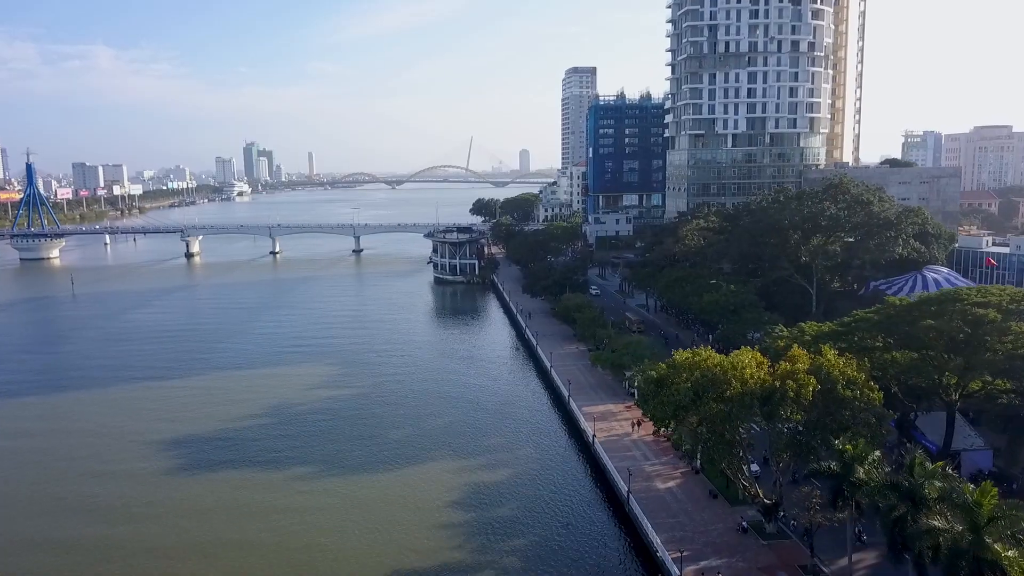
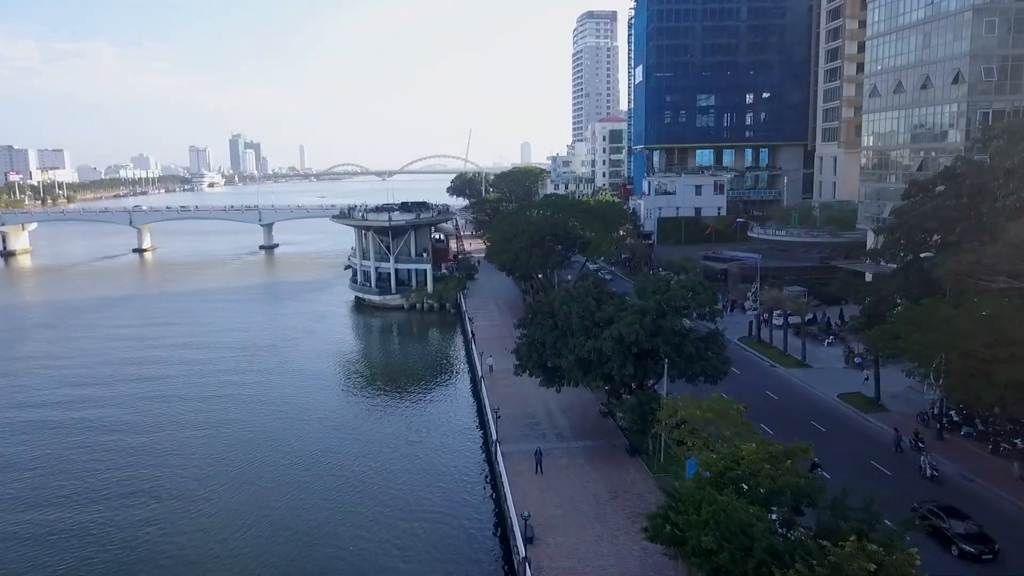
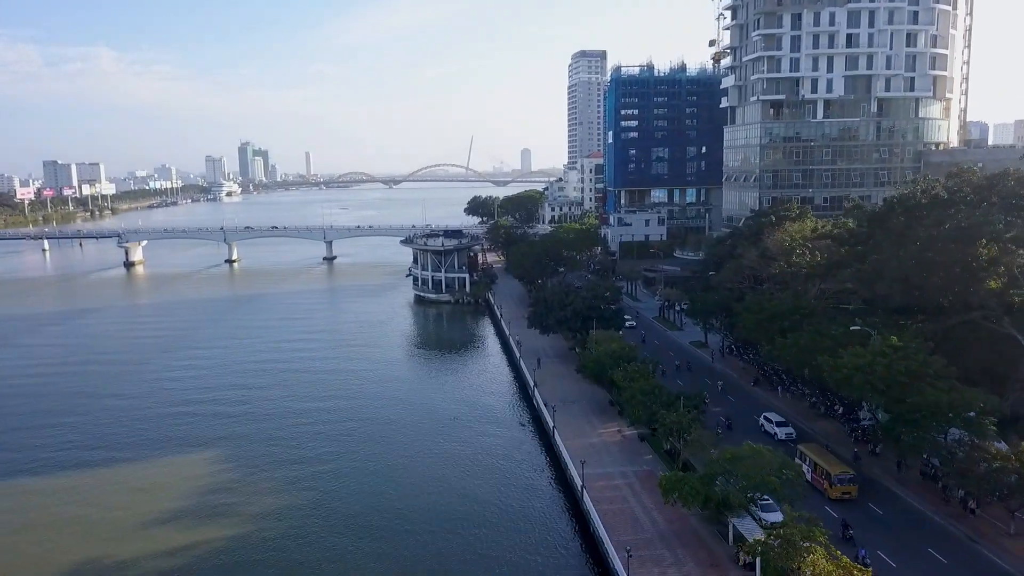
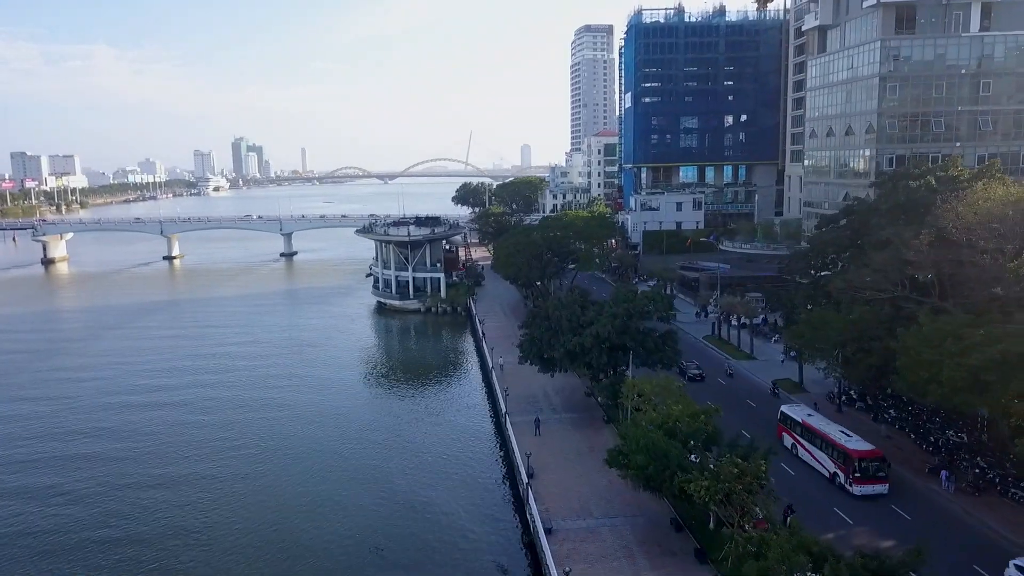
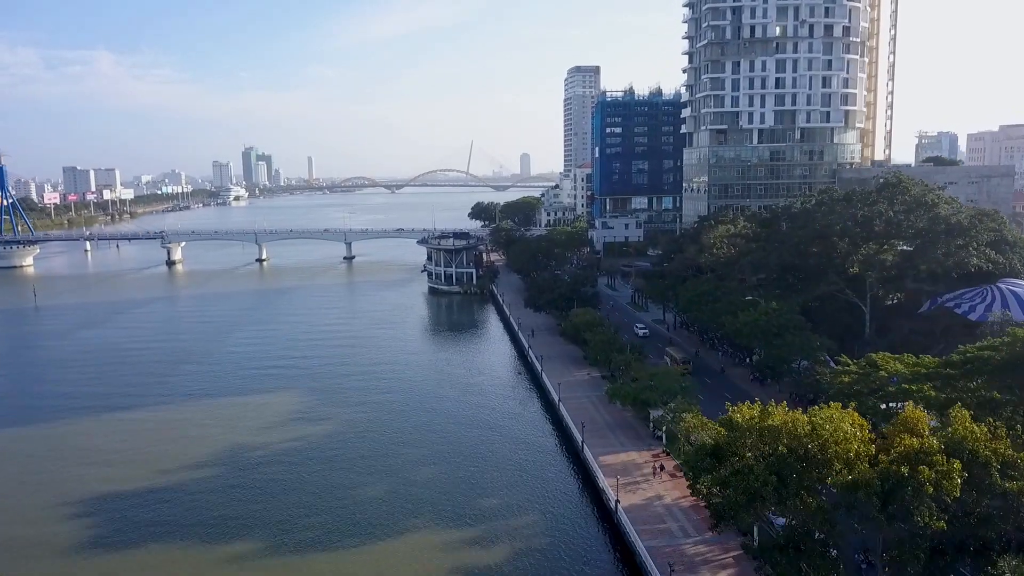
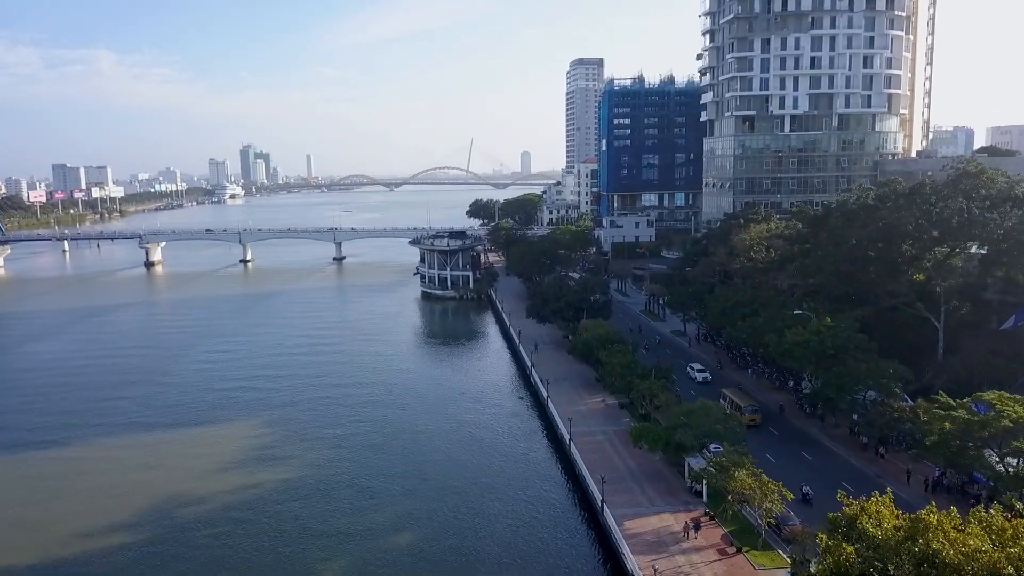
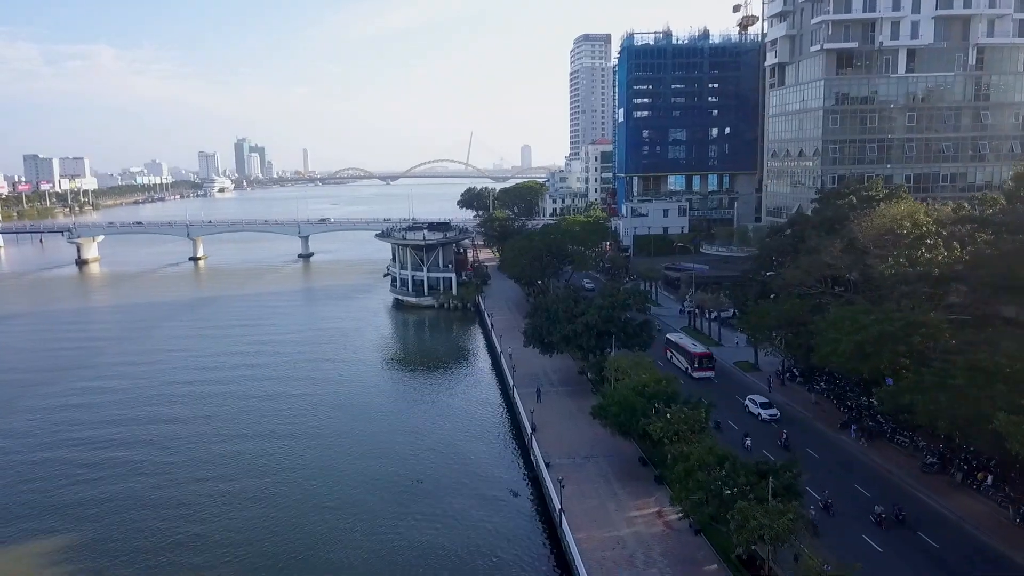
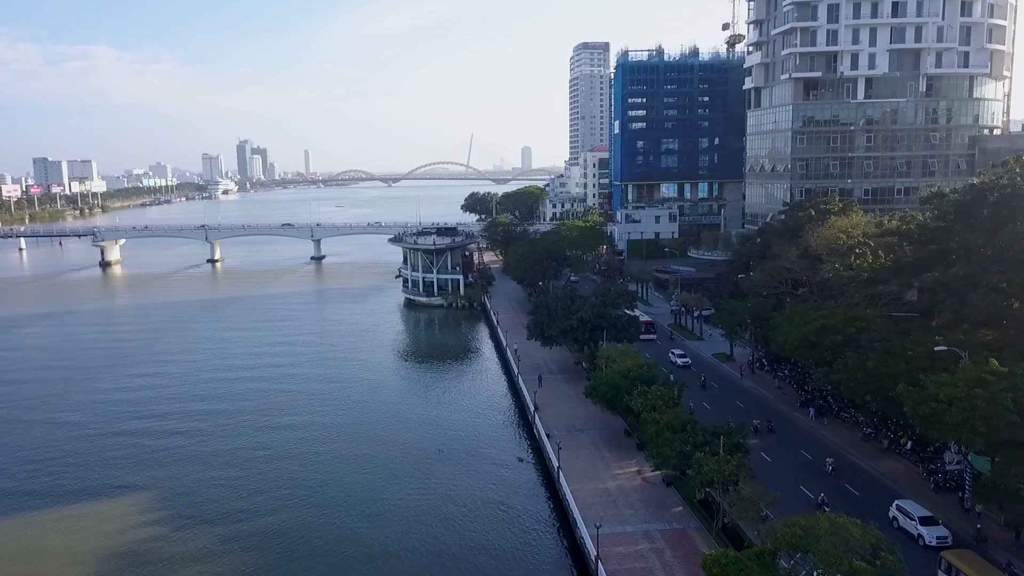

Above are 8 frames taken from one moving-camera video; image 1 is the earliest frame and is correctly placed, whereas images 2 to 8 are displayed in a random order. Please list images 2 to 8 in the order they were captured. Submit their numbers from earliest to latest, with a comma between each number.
5, 6, 3, 8, 7, 4, 2
